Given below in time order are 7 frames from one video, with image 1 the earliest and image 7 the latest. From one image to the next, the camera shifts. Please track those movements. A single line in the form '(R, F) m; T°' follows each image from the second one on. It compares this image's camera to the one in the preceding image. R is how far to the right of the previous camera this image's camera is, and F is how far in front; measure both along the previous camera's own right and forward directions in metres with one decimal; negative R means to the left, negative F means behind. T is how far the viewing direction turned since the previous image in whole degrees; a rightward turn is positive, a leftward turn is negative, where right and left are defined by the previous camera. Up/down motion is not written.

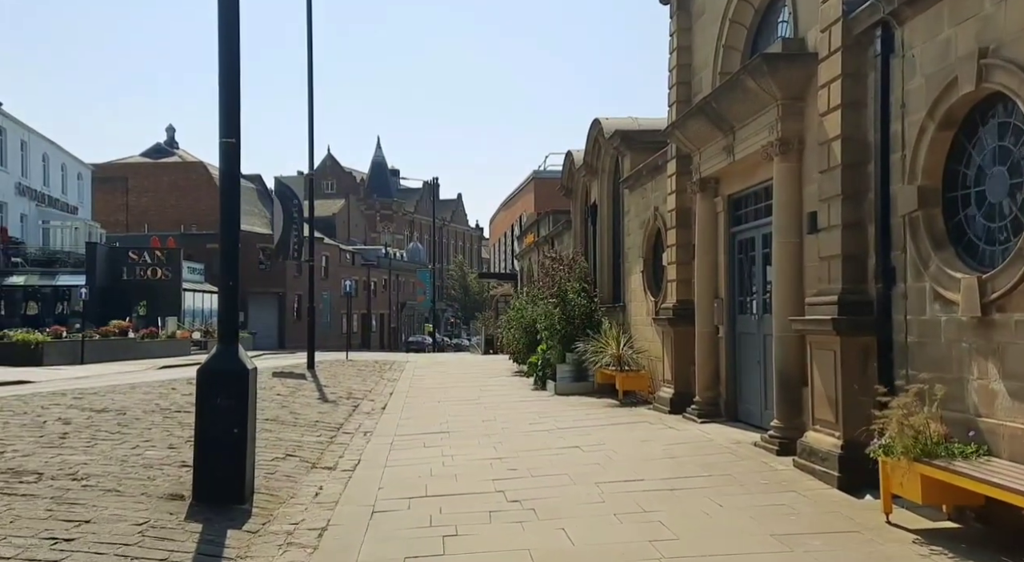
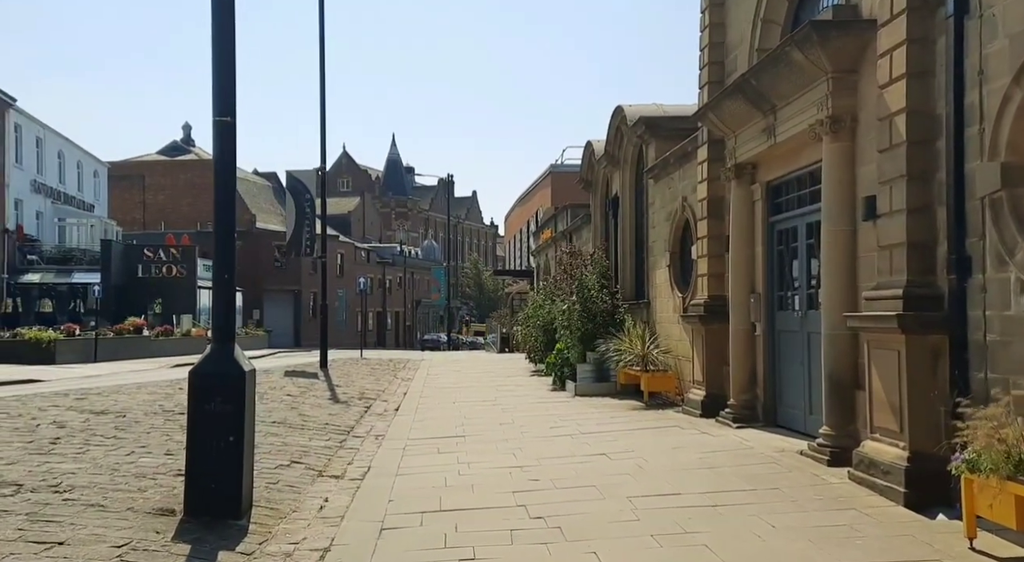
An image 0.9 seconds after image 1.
(-0.1, +0.8) m; -1°
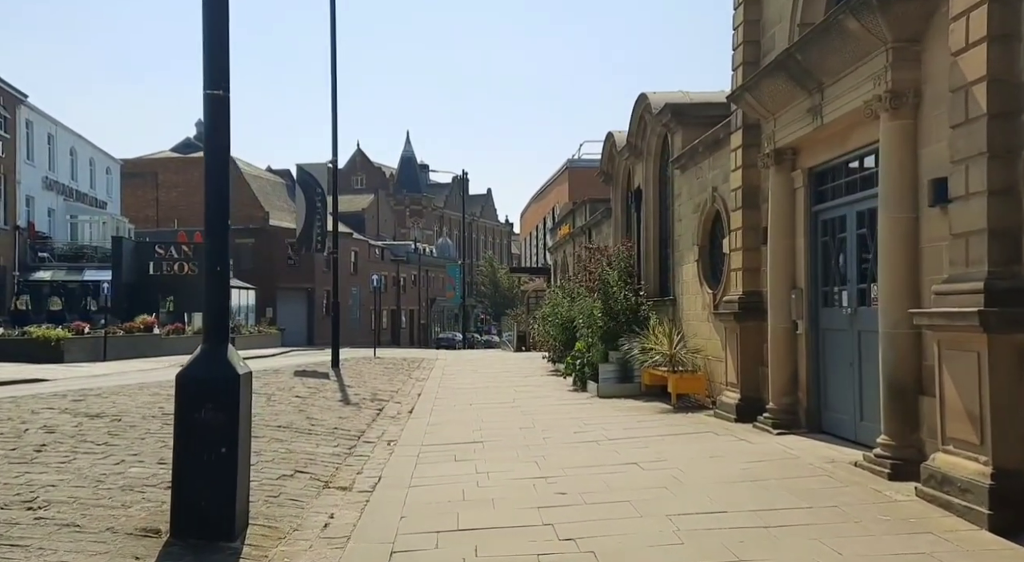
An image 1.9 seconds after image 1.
(-0.1, +0.8) m; -1°
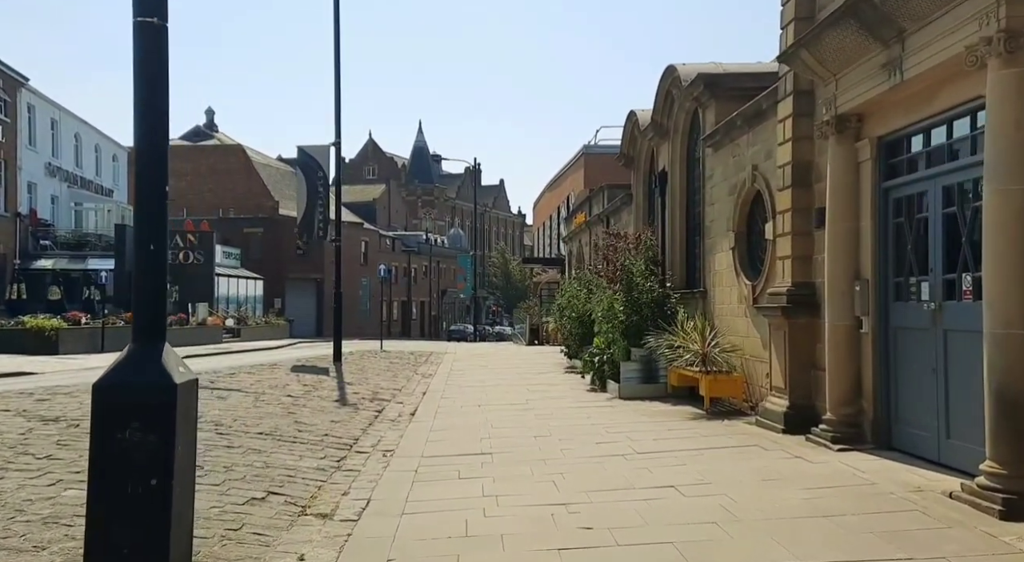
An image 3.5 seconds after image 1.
(0.0, +1.4) m; -1°
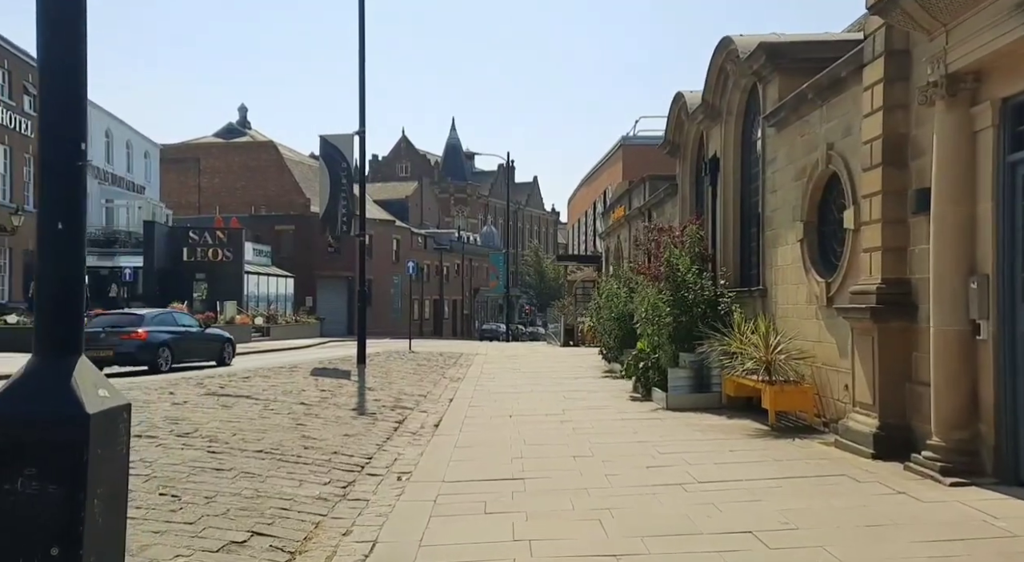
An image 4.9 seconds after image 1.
(0.0, +1.4) m; -2°
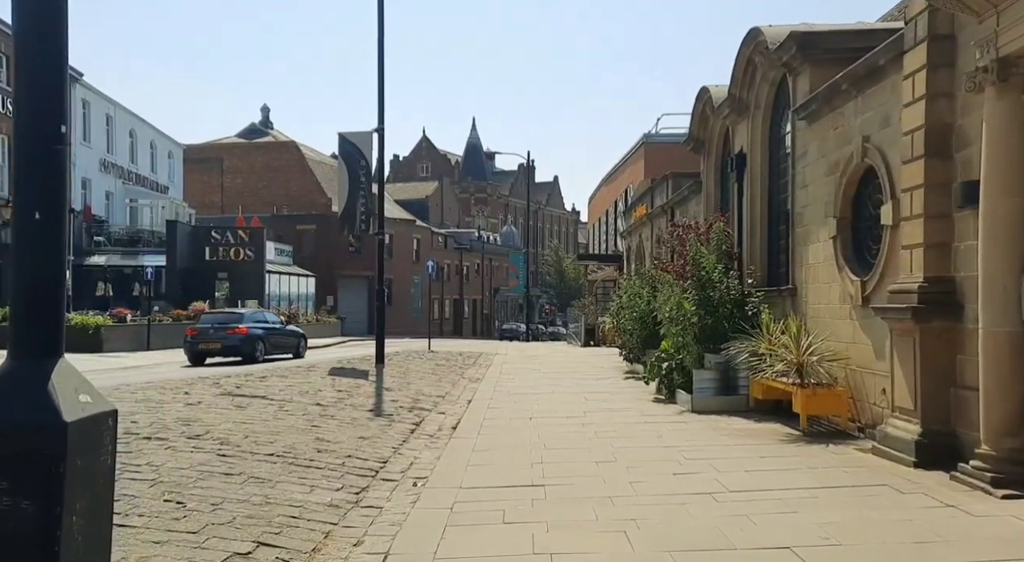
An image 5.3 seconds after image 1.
(0.0, +0.4) m; -1°
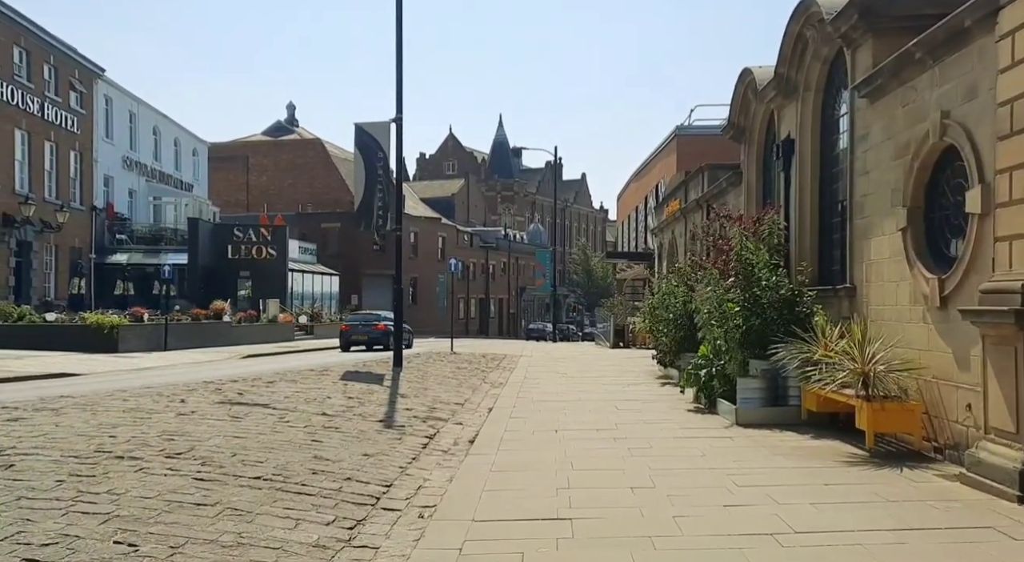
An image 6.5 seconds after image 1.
(0.0, +1.2) m; -2°
